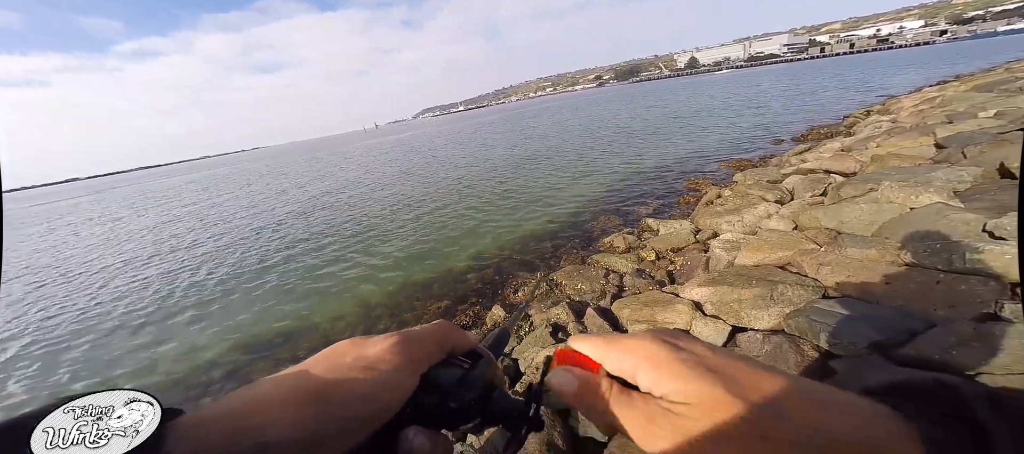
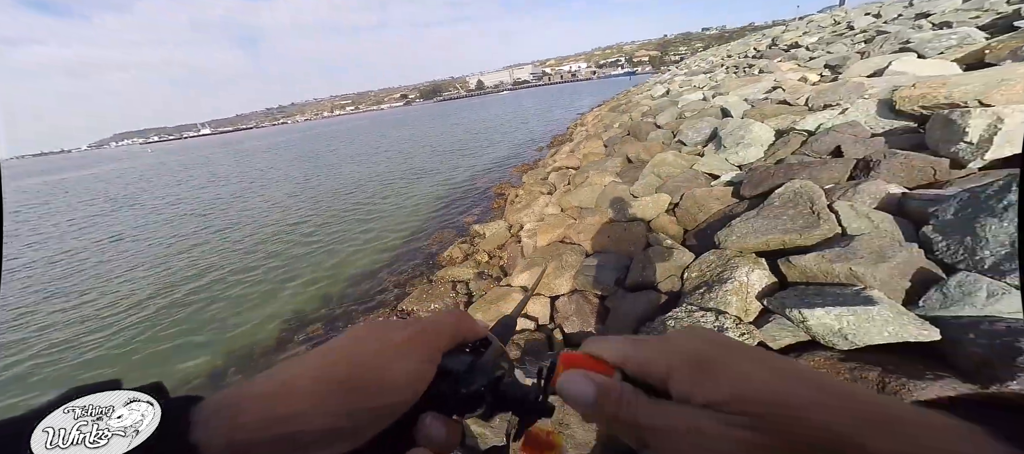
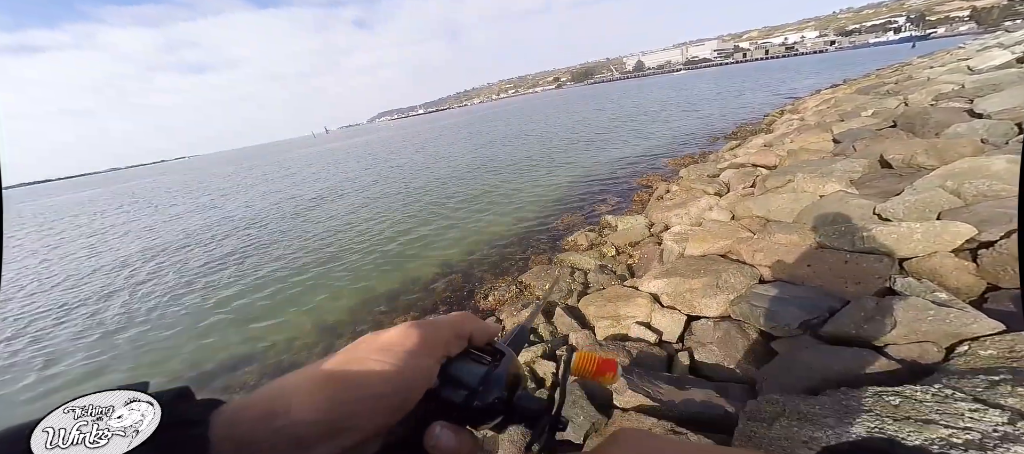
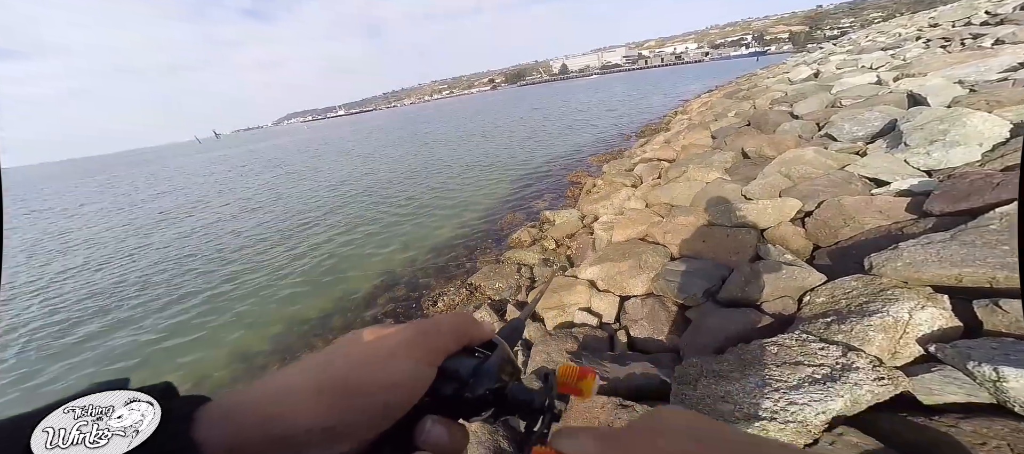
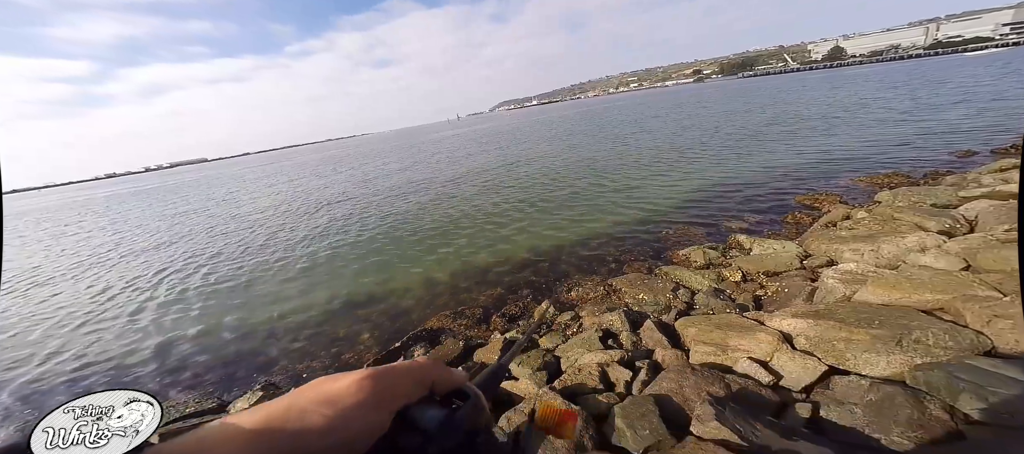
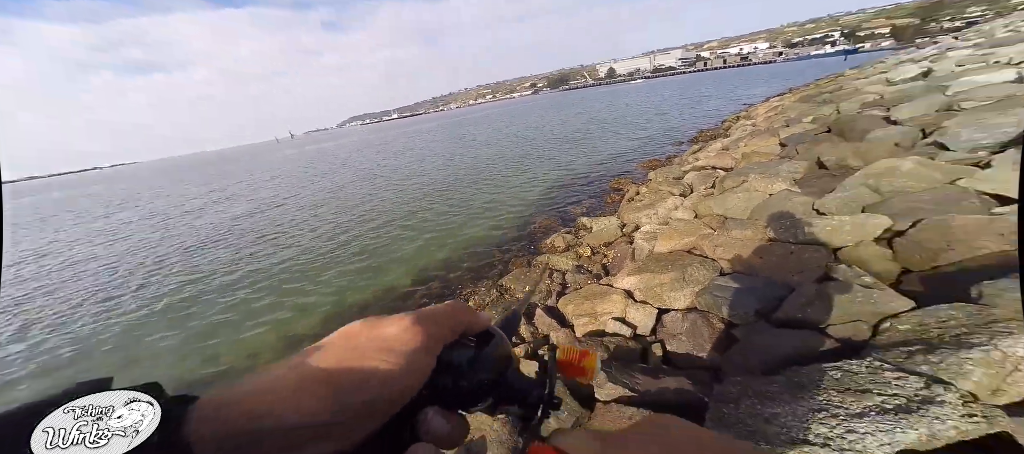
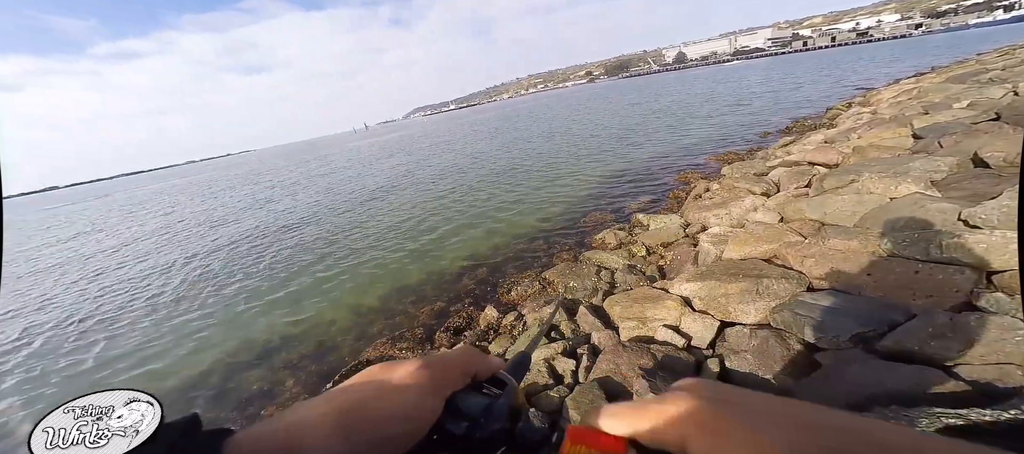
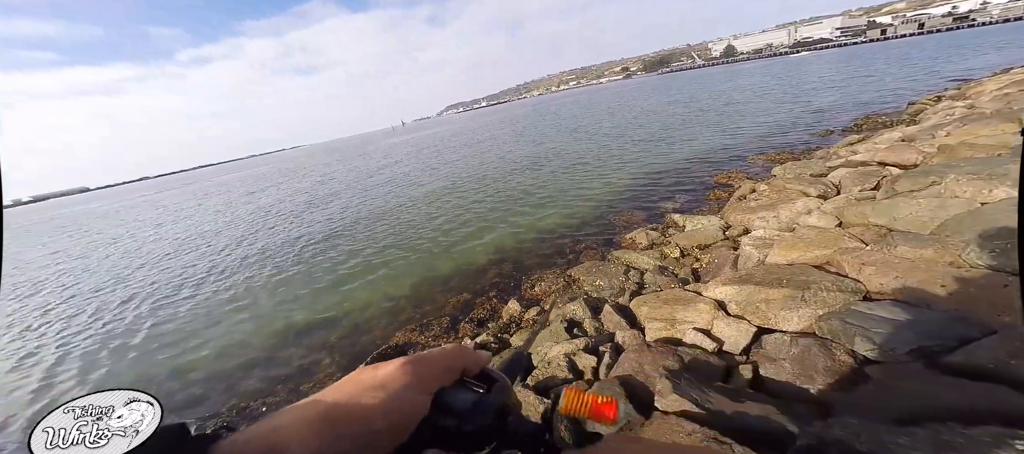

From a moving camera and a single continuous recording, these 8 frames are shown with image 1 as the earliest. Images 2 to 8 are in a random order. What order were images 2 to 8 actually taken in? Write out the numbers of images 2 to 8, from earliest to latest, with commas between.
6, 2, 4, 3, 7, 8, 5
